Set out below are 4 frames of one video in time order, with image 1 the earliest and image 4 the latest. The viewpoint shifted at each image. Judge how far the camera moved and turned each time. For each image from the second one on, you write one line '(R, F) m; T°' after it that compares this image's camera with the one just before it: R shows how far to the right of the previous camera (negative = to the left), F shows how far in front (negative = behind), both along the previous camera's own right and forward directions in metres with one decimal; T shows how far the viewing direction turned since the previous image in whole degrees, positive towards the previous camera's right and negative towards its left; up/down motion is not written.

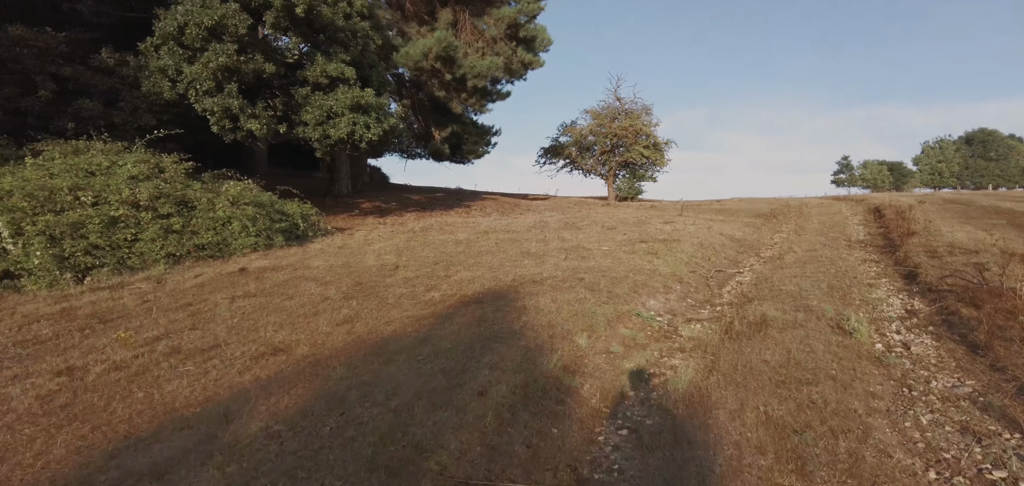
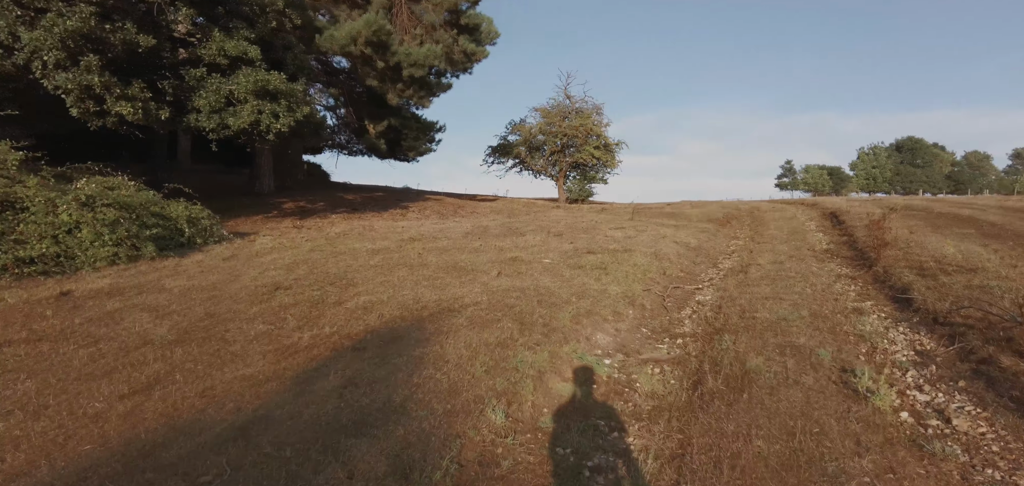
(+0.7, +2.0) m; +5°
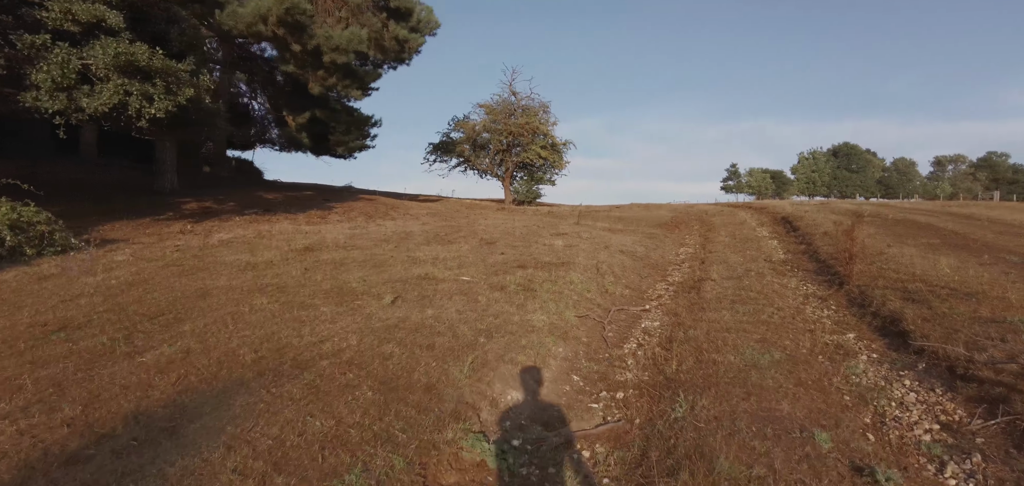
(+0.8, +2.0) m; +6°
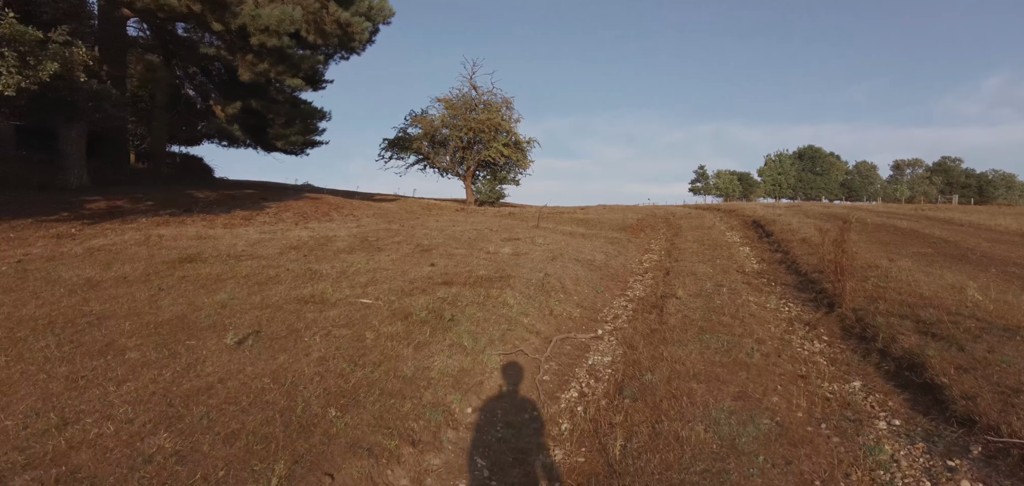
(+0.8, +1.8) m; +3°
